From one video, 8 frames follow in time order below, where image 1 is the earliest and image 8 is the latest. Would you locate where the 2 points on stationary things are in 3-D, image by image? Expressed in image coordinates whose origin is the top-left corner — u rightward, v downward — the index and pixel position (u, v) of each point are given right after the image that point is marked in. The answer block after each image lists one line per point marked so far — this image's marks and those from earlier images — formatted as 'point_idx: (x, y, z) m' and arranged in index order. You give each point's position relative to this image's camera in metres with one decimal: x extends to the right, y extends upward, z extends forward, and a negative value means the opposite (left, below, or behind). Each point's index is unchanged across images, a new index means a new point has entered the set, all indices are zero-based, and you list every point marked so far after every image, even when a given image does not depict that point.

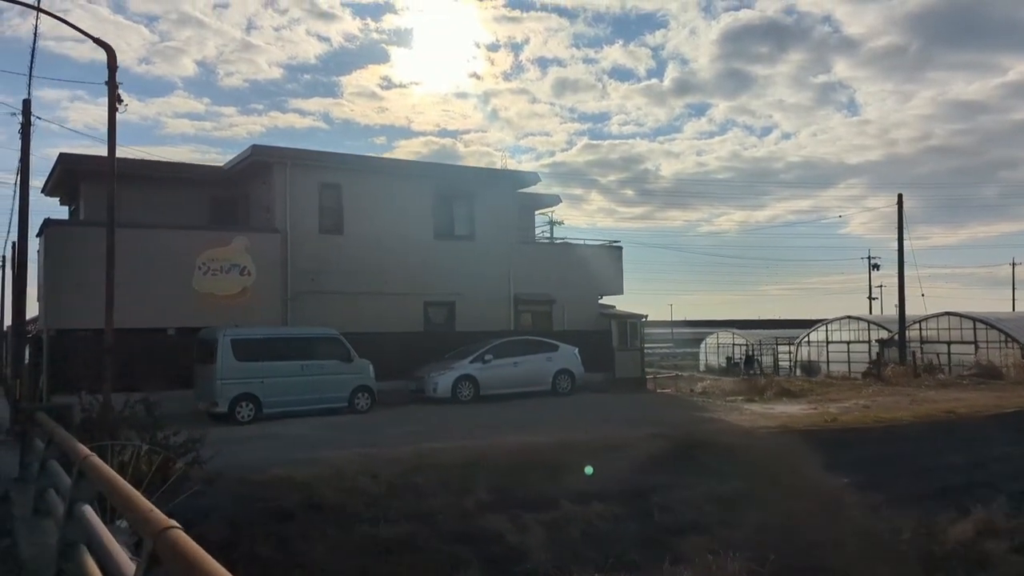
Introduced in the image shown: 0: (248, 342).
0: (-5.8, -1.2, +18.5) m
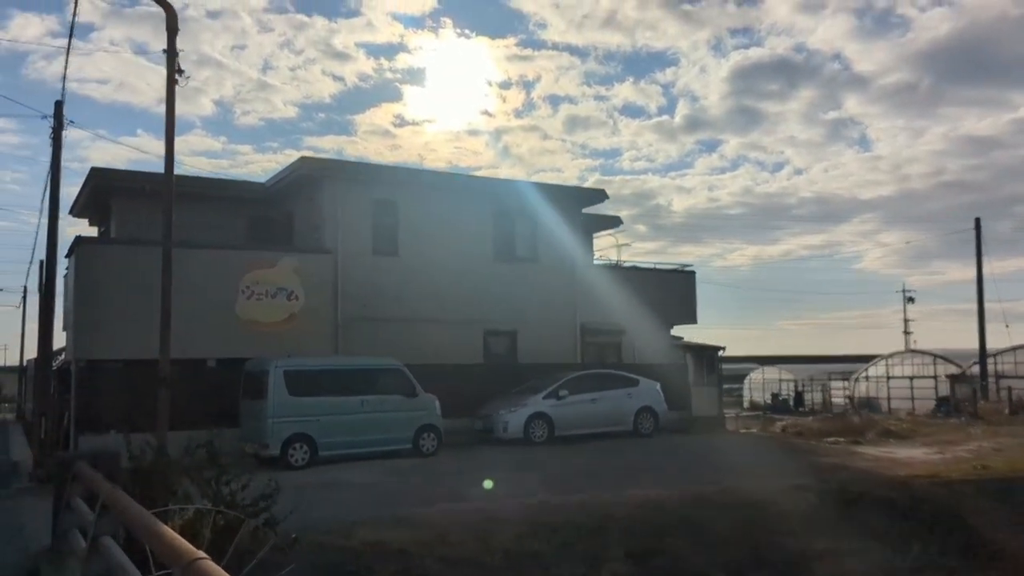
0: (-4.0, -1.6, +16.2) m
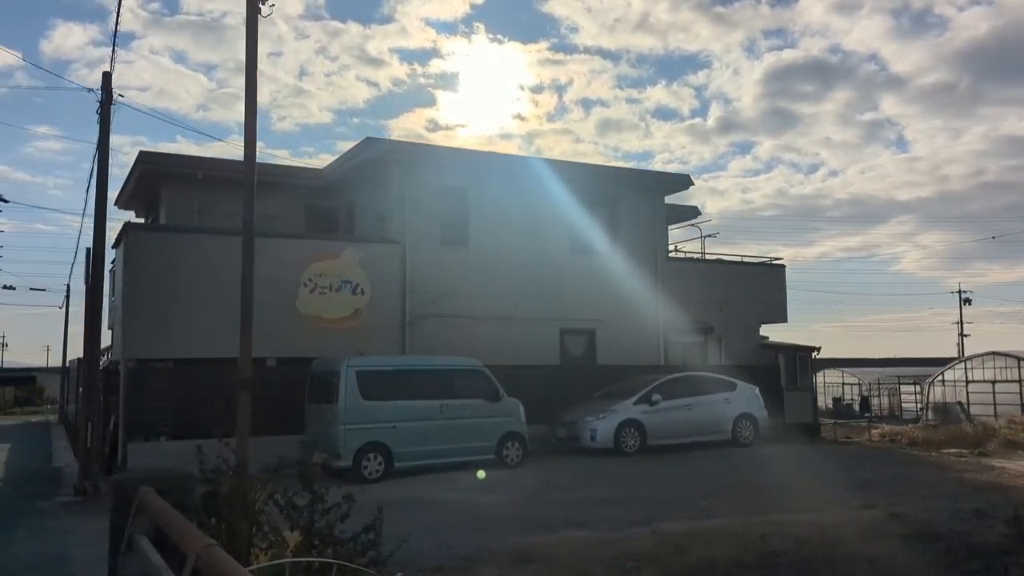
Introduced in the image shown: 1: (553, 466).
0: (-2.3, -1.5, +14.5) m
1: (+0.8, -3.3, +15.8) m
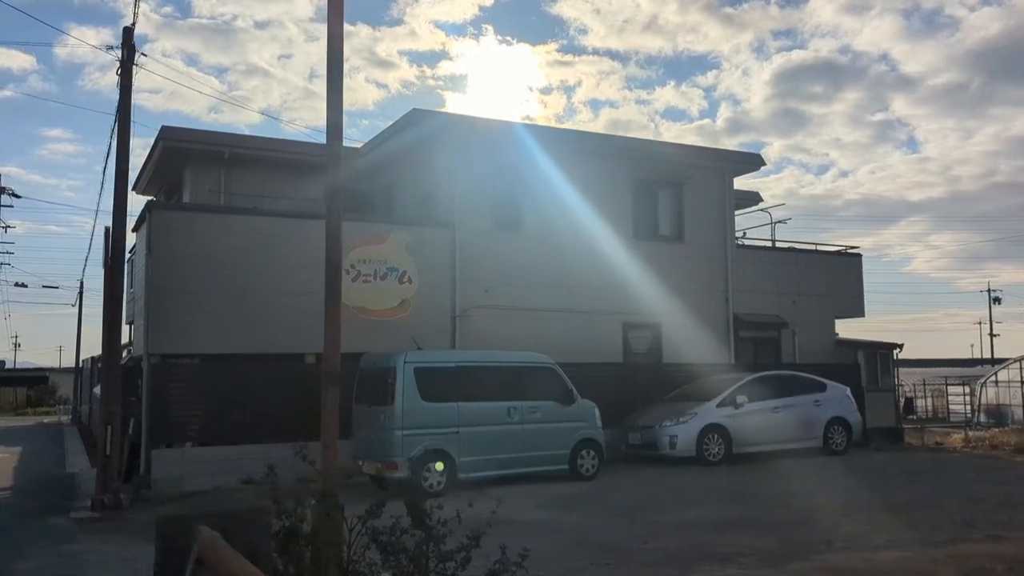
0: (-1.1, -1.3, +12.6) m
1: (+2.0, -3.1, +13.9) m
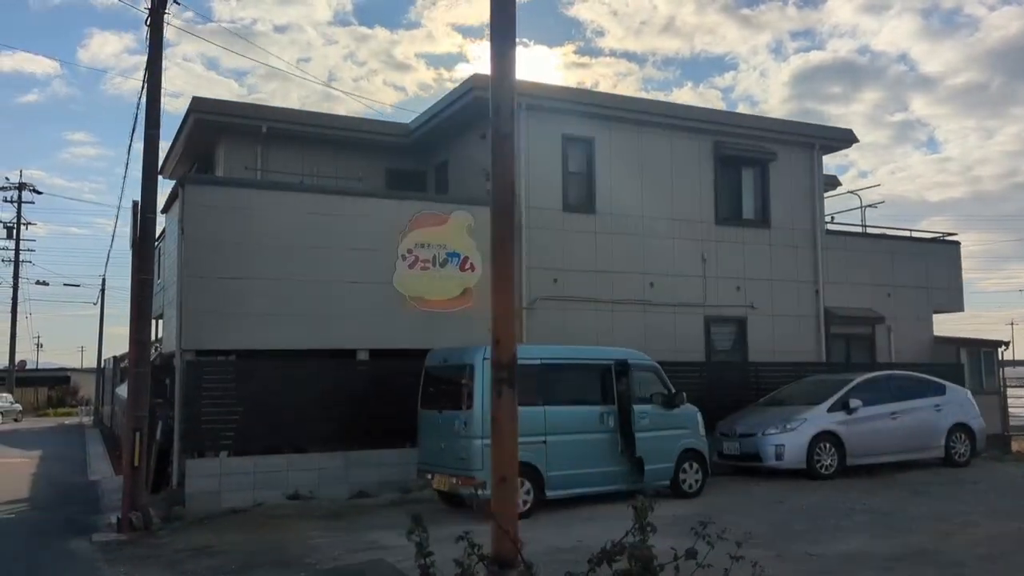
0: (+0.1, -1.0, +10.7) m
1: (+3.2, -2.9, +11.9) m
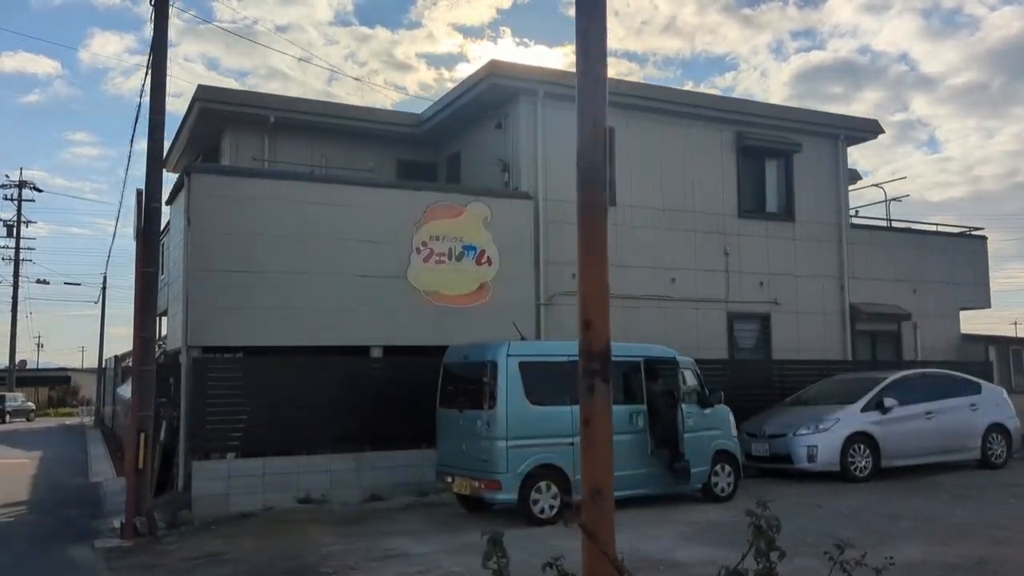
0: (+0.4, -1.0, +10.1) m
1: (+3.5, -2.8, +11.4) m
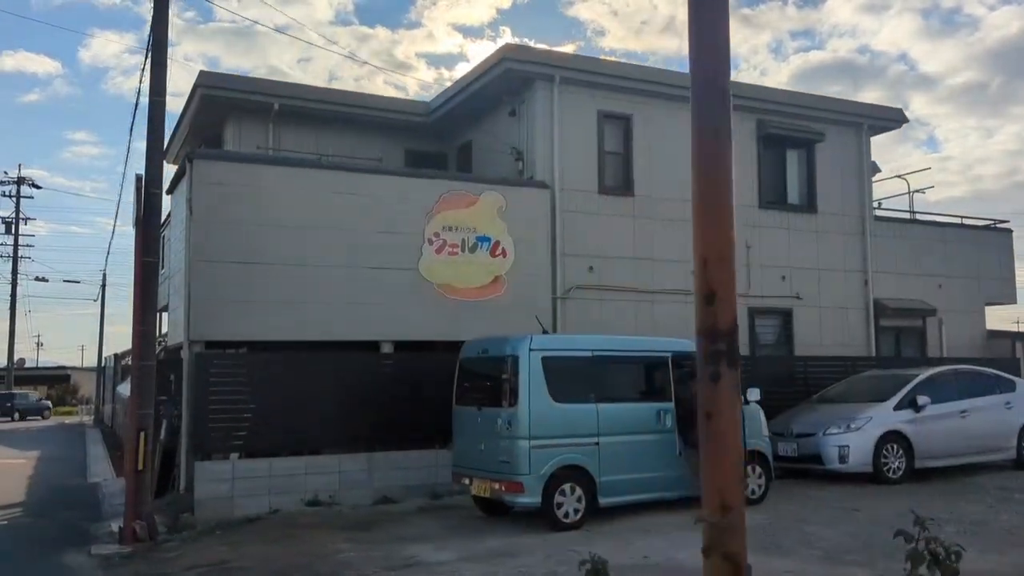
0: (+0.6, -0.8, +9.5) m
1: (+3.8, -2.7, +10.8) m
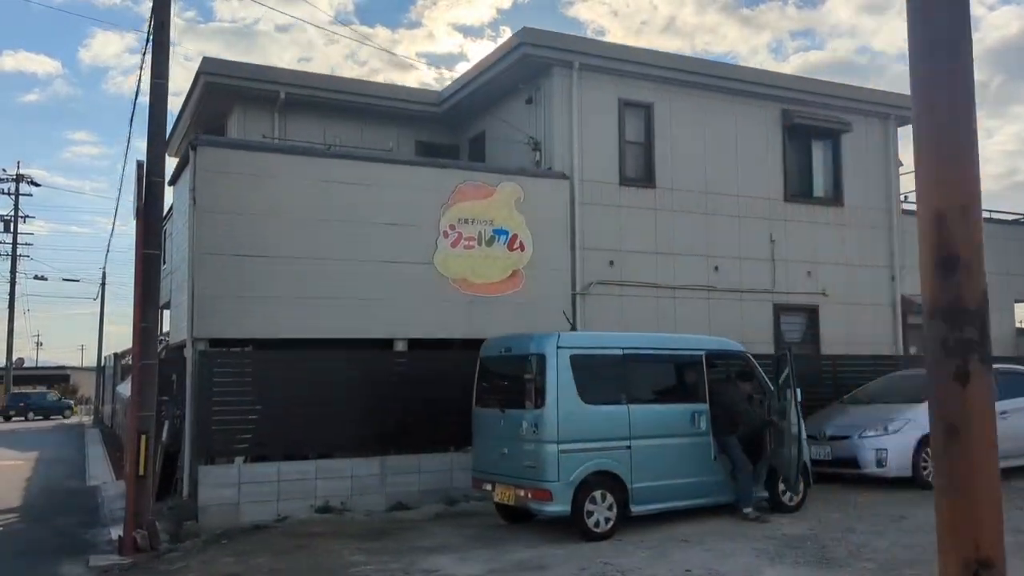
0: (+0.9, -0.8, +9.0) m
1: (+4.0, -2.6, +10.2) m
